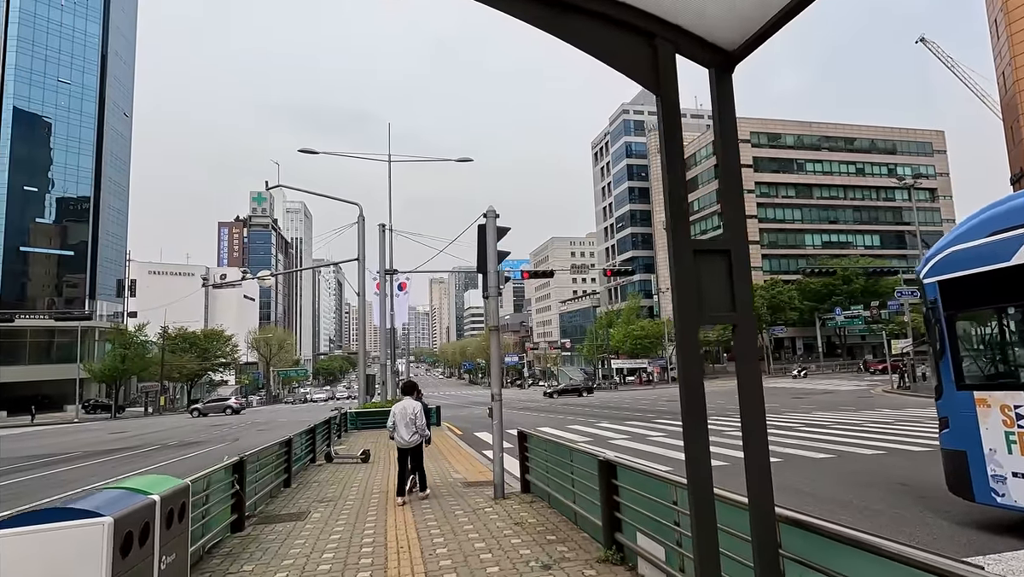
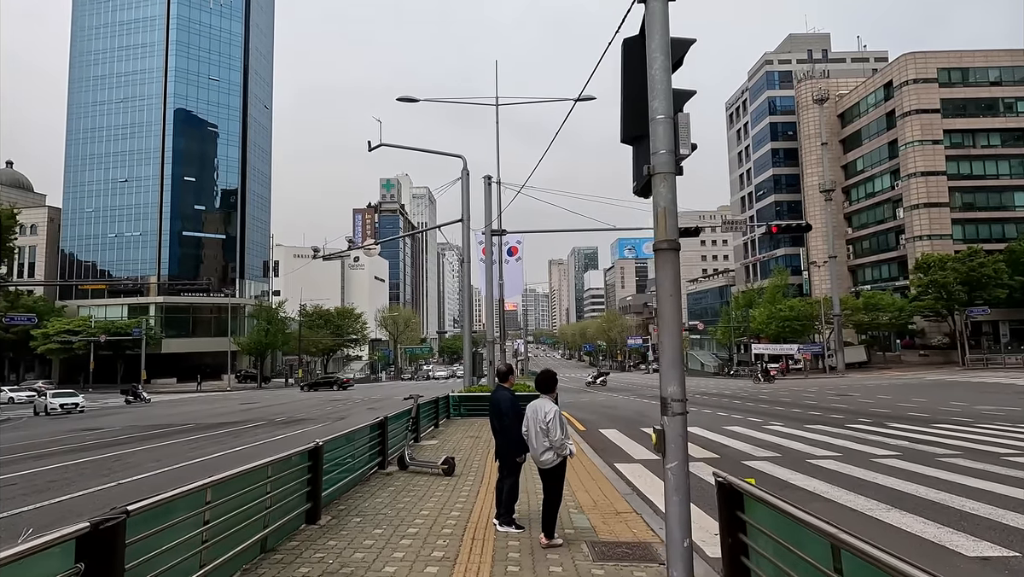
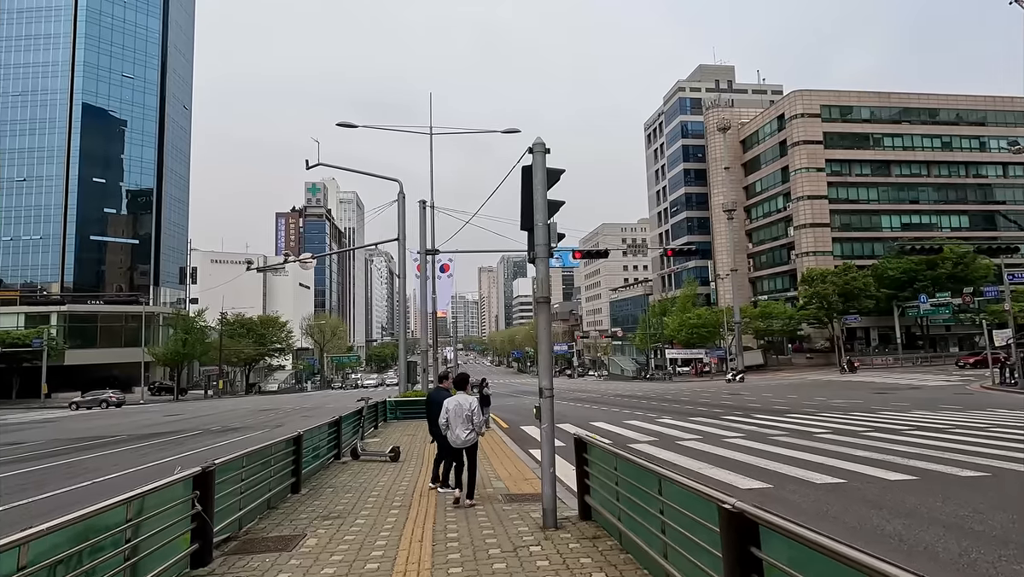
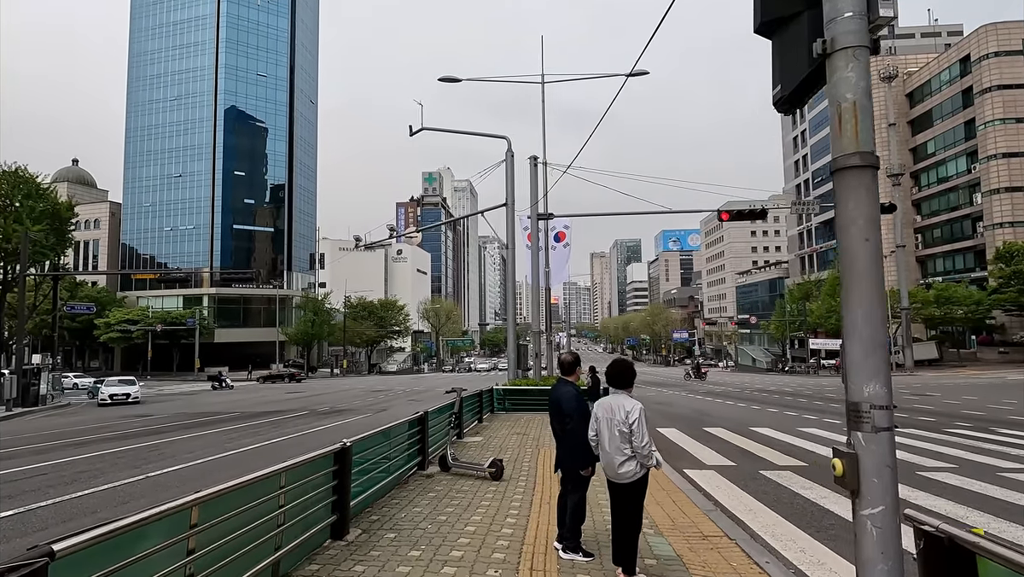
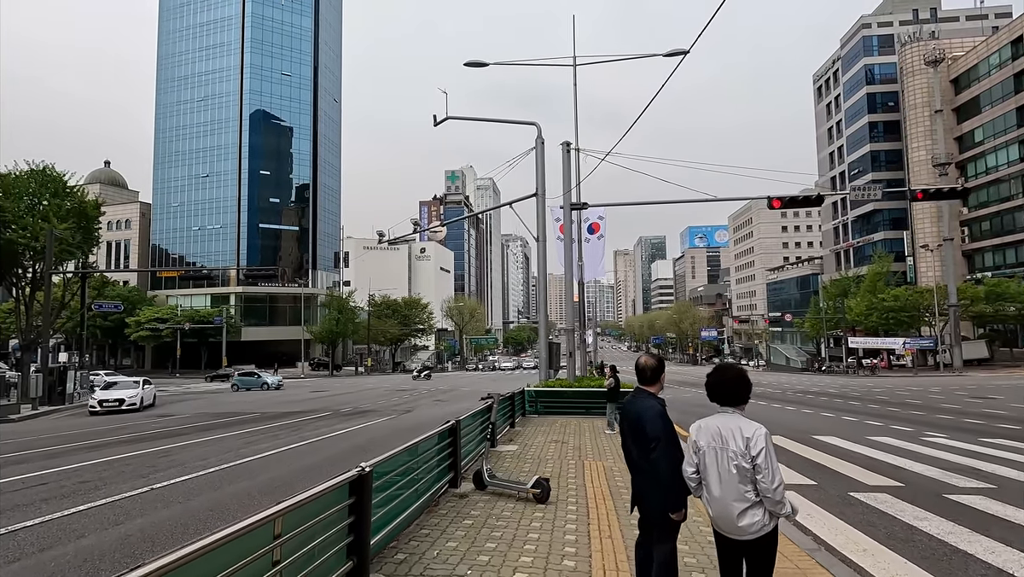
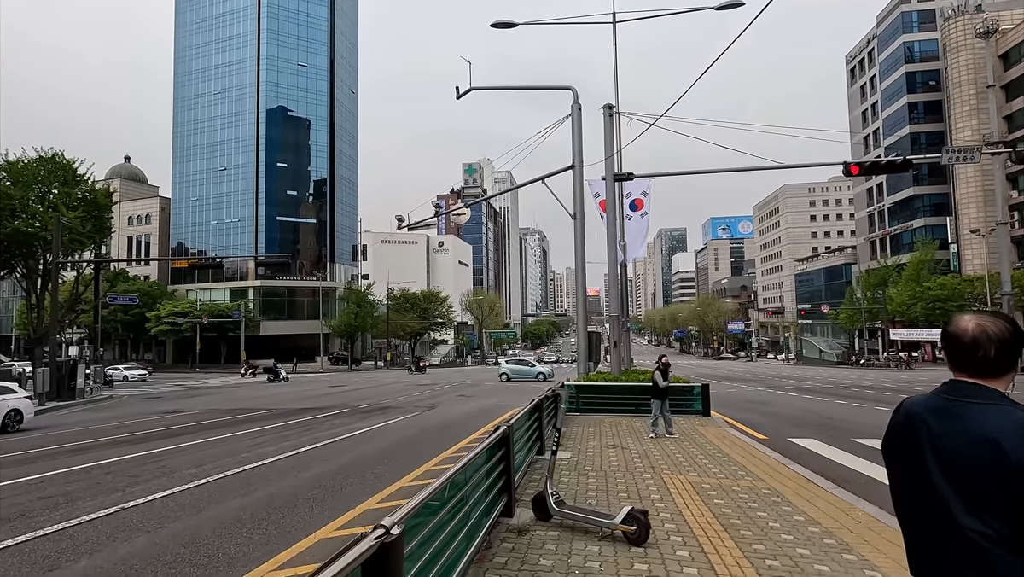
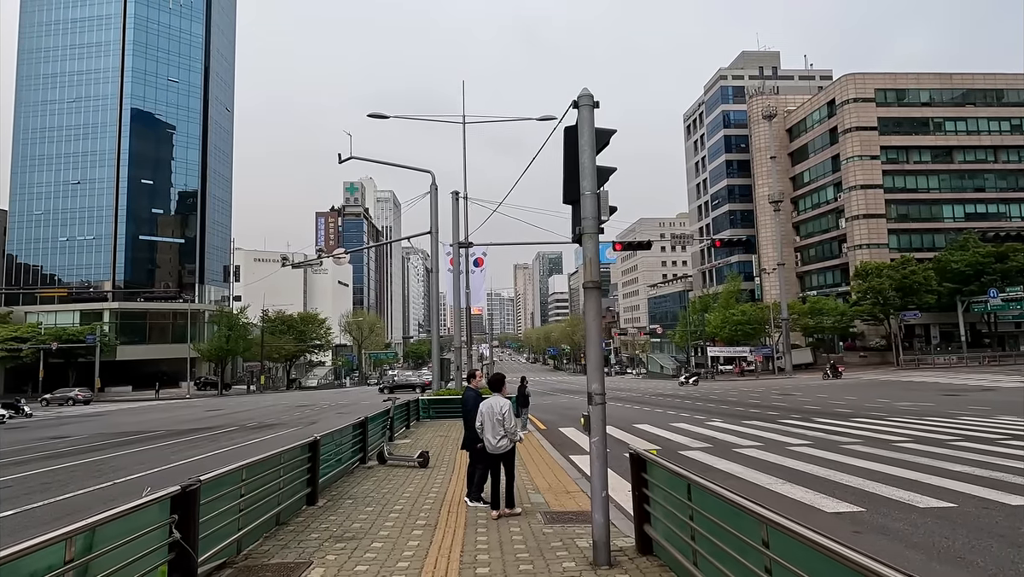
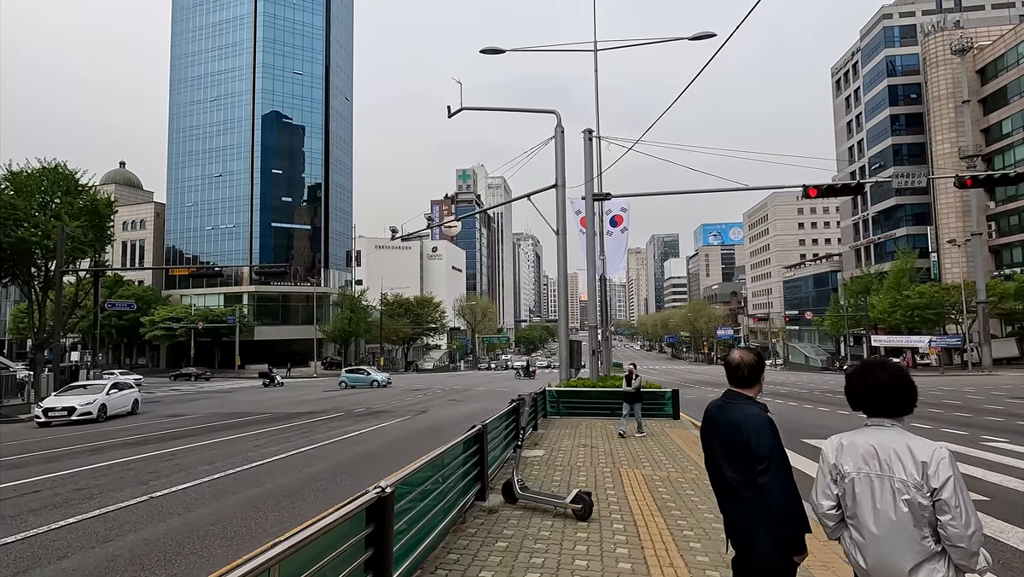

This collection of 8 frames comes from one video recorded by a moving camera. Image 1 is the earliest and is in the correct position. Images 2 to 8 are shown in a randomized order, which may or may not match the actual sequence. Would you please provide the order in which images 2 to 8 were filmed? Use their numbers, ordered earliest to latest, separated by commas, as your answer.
3, 7, 2, 4, 5, 8, 6
